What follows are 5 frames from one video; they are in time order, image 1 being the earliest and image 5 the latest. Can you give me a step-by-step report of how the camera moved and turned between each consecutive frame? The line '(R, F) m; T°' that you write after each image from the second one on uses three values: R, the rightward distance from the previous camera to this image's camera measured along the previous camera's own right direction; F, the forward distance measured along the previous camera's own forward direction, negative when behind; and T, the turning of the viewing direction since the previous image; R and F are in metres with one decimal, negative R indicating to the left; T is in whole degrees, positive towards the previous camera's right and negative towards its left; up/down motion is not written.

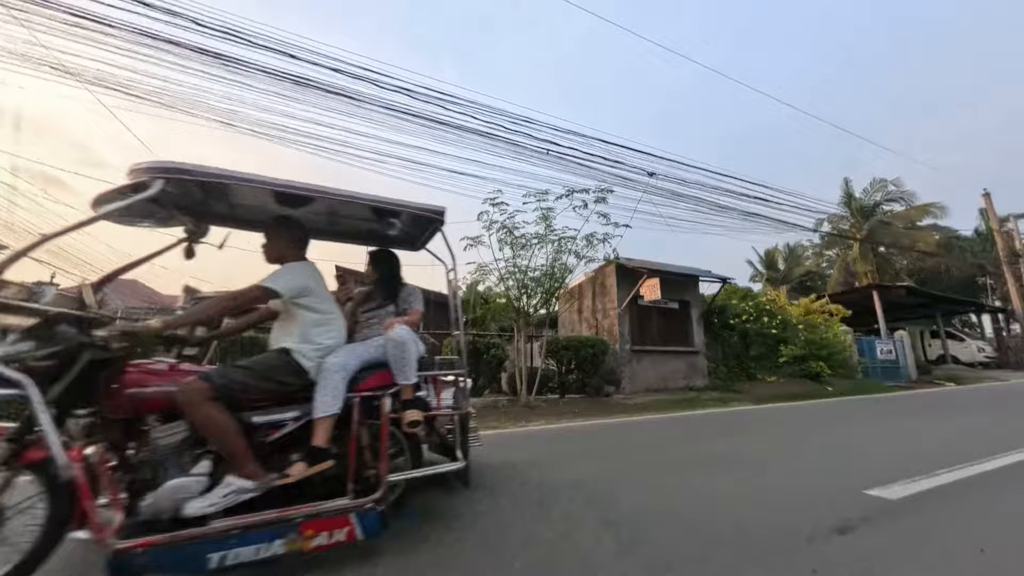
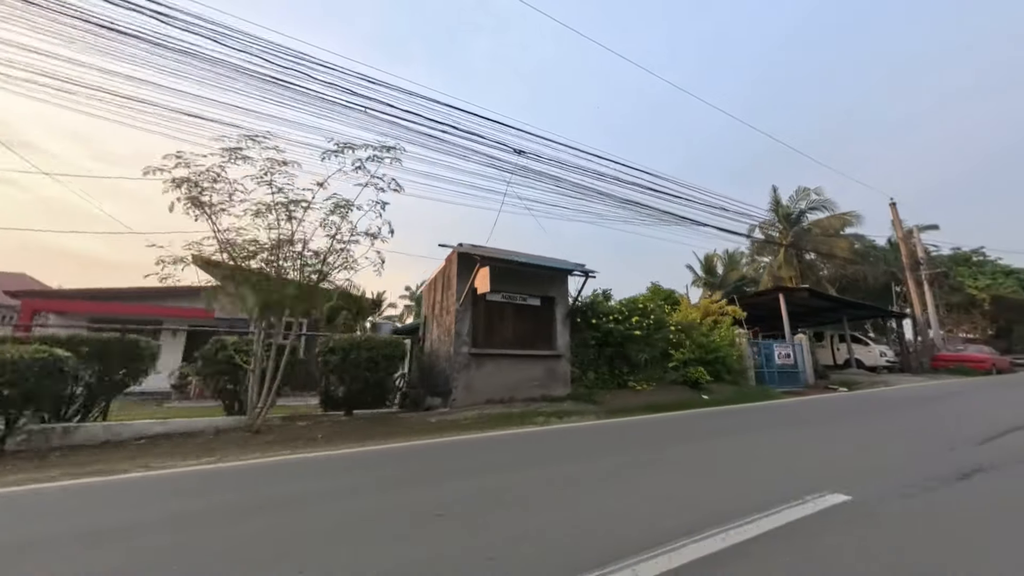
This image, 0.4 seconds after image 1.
(+5.0, +2.2) m; +5°
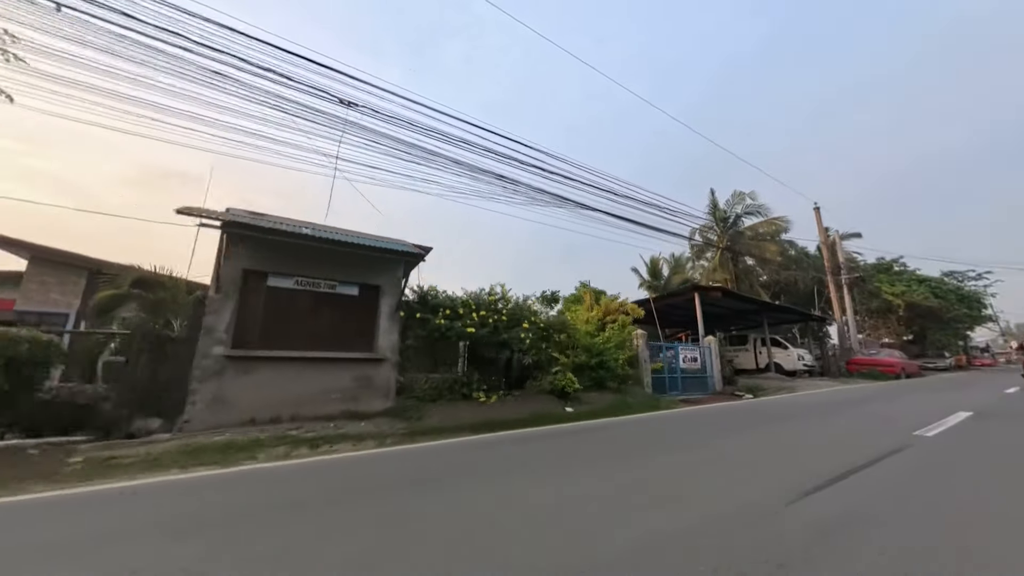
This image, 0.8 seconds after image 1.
(+4.7, +2.6) m; +5°
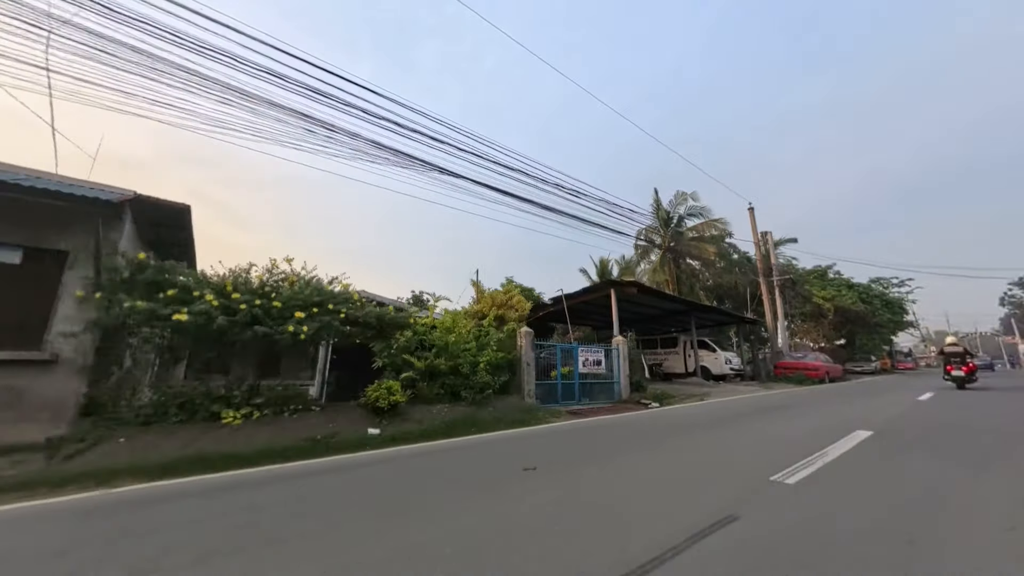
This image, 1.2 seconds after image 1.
(+4.4, +2.9) m; +5°
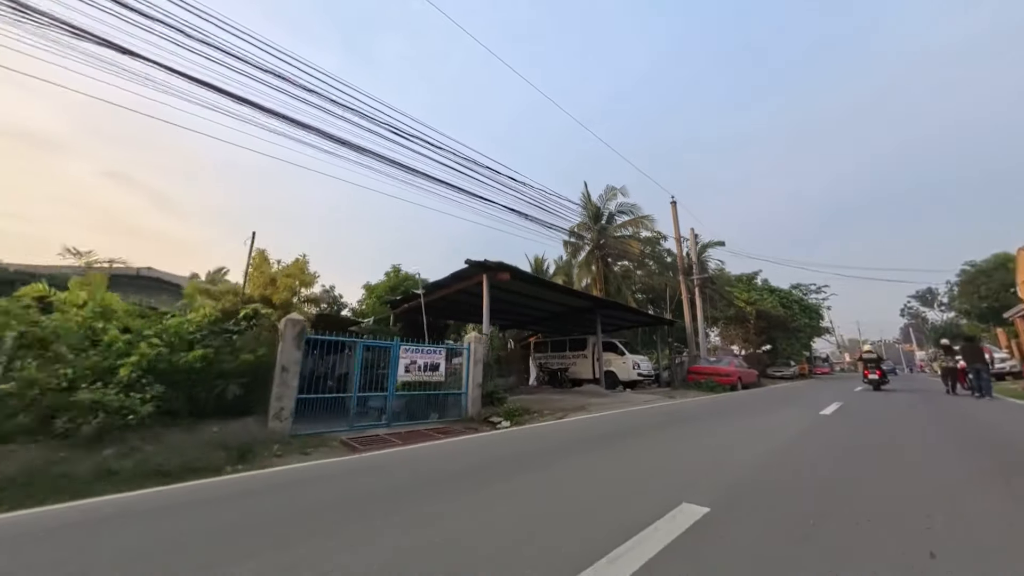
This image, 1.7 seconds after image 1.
(+5.3, +4.3) m; +6°
